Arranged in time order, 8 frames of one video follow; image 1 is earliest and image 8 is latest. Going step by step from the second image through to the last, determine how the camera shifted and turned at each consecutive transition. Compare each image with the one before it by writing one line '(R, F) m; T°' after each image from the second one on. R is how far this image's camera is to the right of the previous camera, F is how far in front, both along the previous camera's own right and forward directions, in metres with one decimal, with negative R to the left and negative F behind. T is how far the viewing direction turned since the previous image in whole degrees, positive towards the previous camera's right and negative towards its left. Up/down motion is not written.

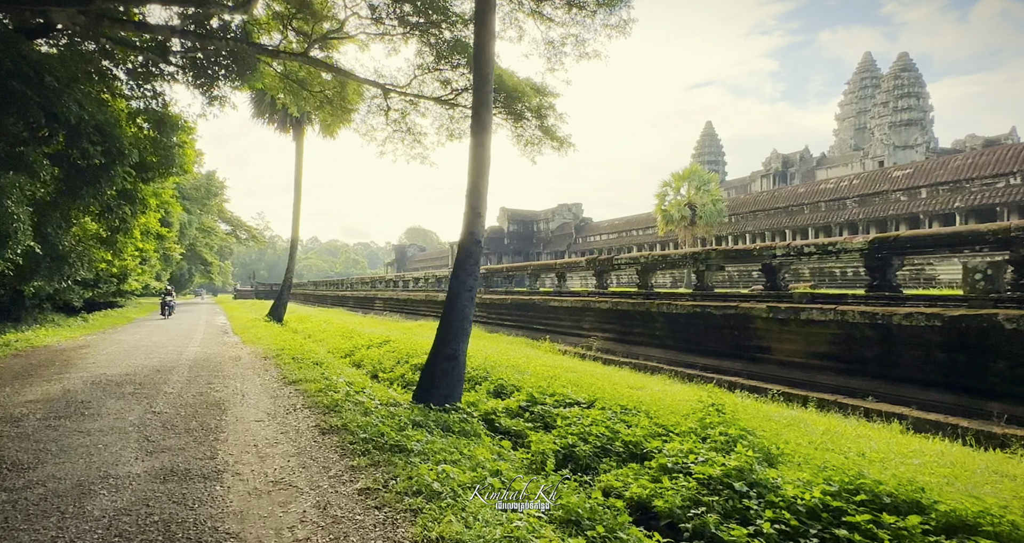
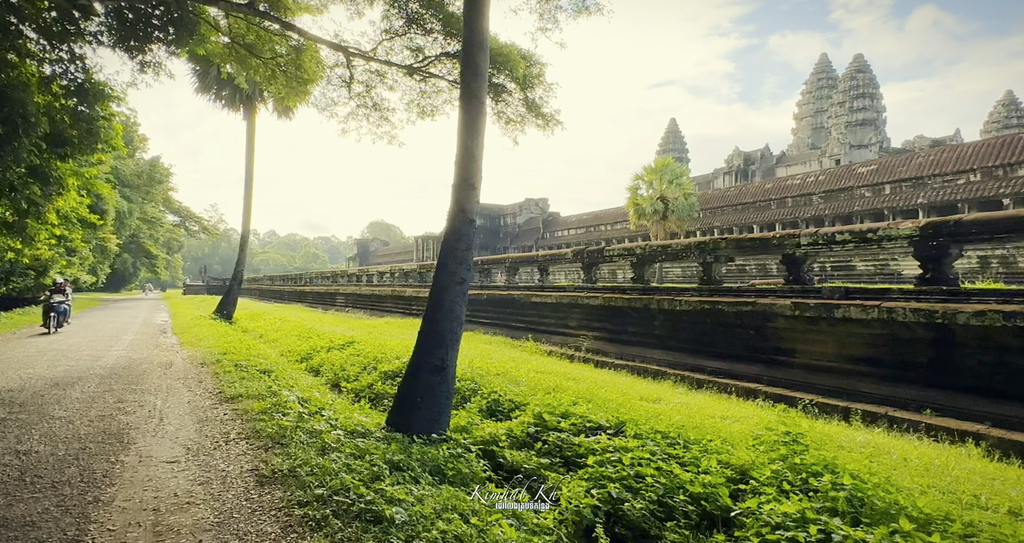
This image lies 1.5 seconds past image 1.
(-0.2, +1.0) m; +4°
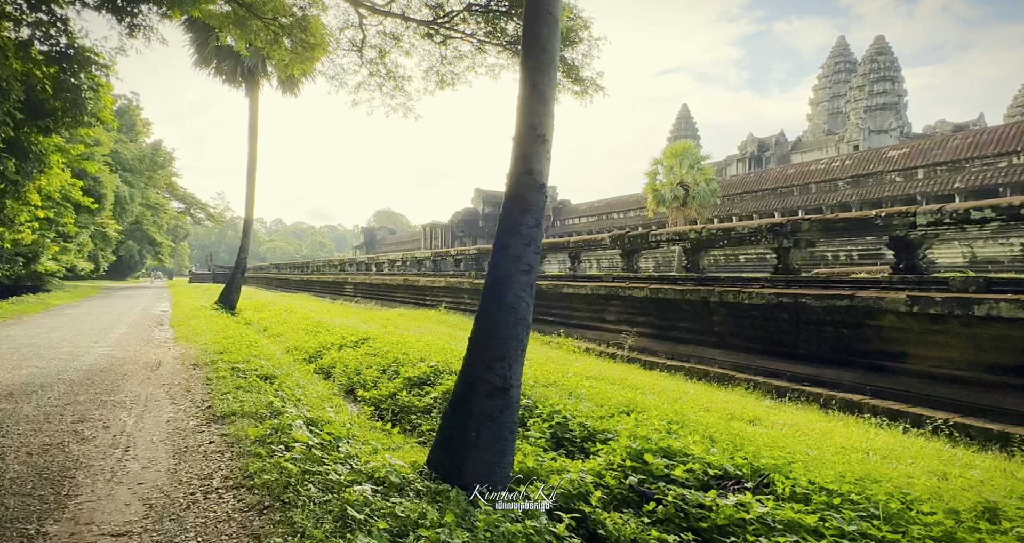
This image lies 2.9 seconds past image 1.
(-0.4, +1.0) m; -1°
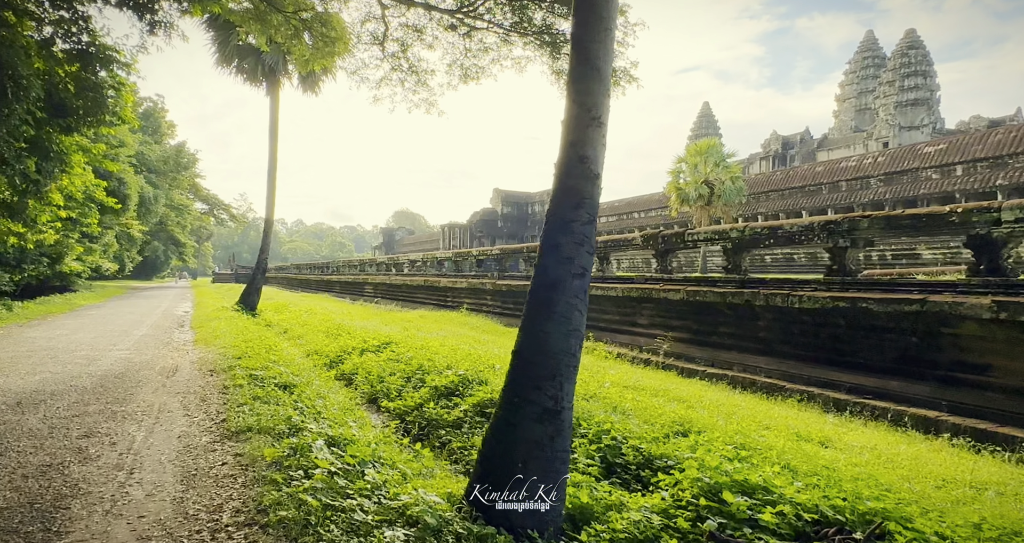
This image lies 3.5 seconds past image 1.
(-0.1, +0.3) m; -2°
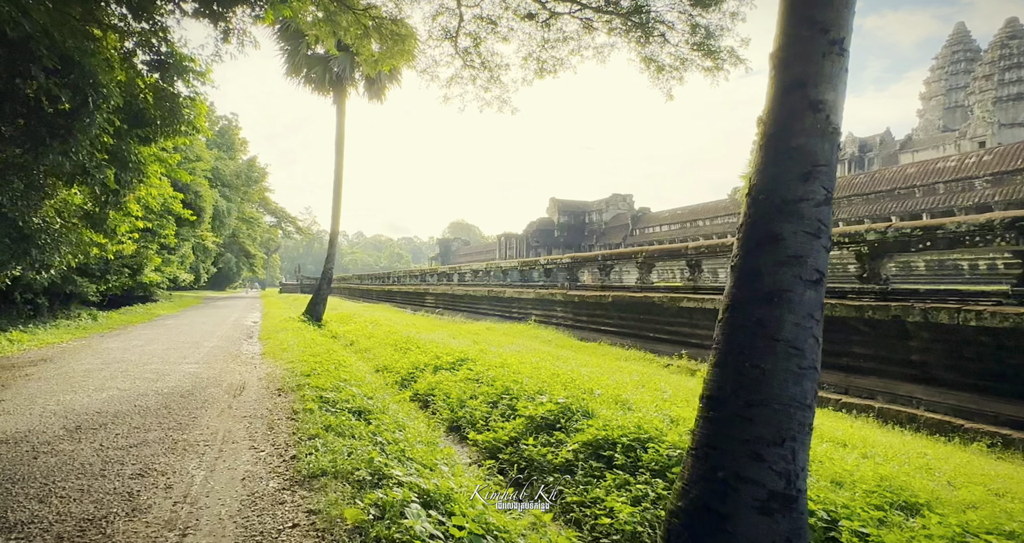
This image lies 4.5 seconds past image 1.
(-0.4, +0.7) m; -6°
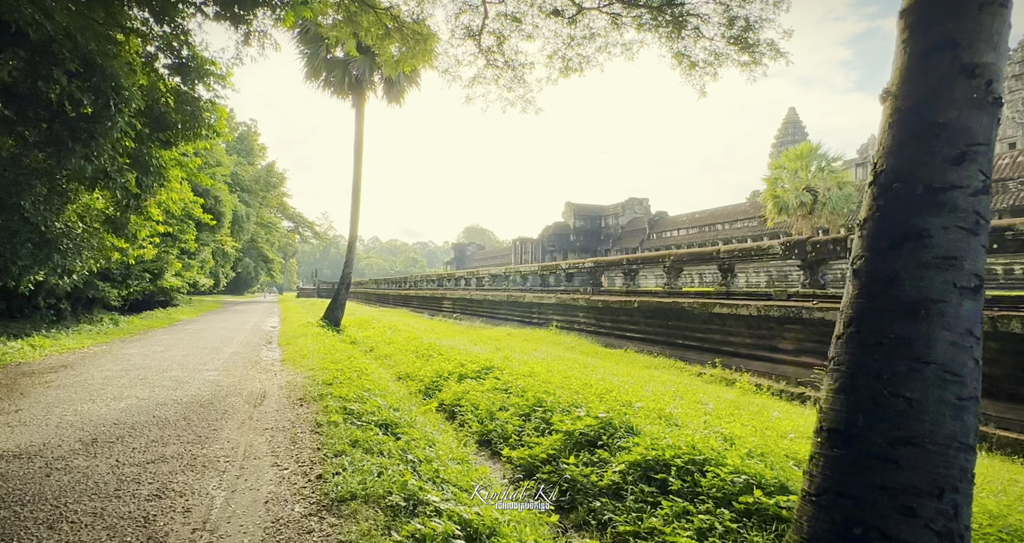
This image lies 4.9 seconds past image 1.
(-0.1, +0.2) m; -2°
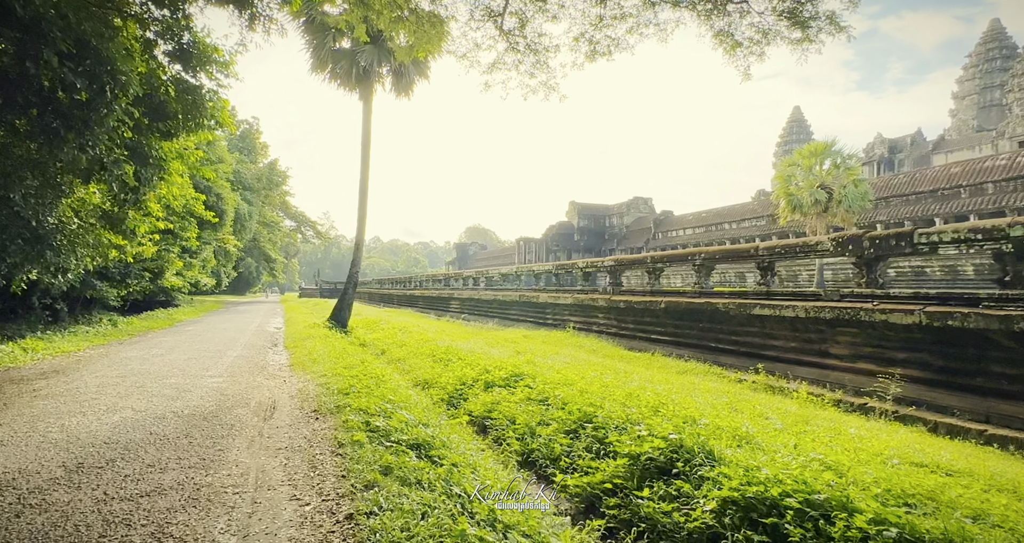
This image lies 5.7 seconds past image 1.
(-0.3, +0.5) m; 0°
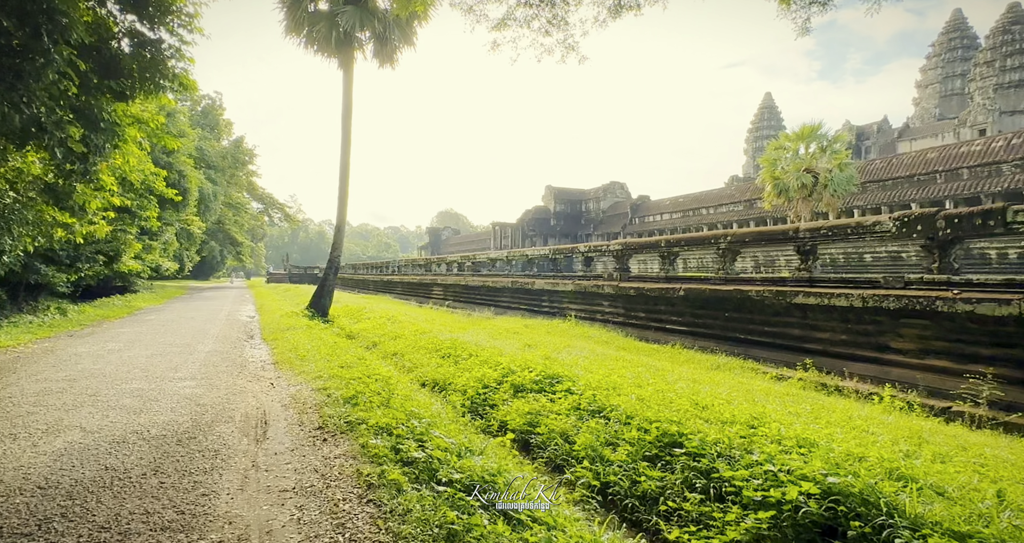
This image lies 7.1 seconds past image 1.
(-0.5, +0.9) m; +3°
